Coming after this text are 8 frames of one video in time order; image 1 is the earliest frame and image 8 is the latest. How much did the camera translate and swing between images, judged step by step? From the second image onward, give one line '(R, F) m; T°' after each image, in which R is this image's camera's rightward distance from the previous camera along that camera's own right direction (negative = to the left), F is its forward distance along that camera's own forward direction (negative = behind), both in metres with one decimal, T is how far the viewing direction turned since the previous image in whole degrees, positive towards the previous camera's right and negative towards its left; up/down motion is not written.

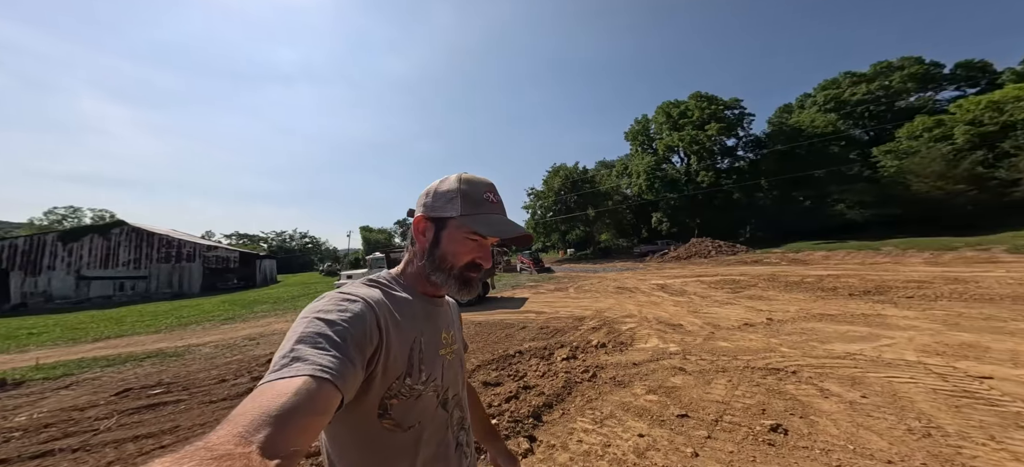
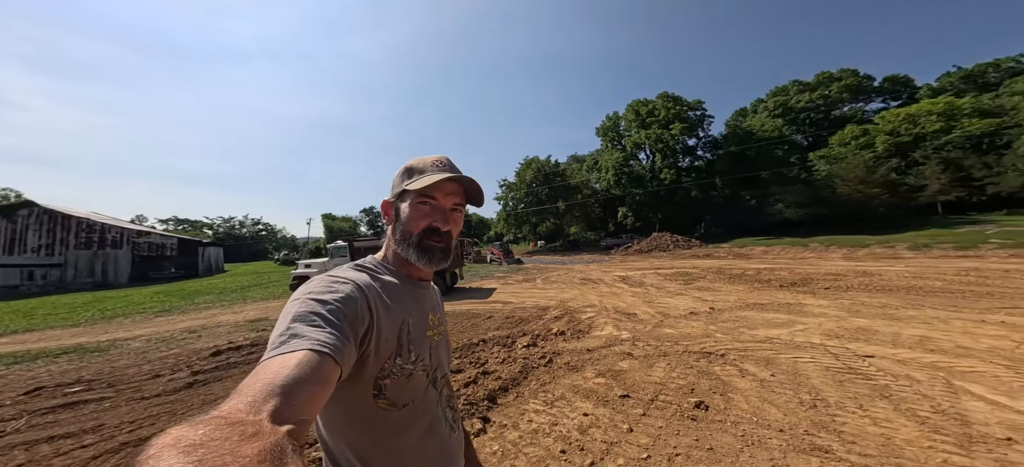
(+0.7, -0.2) m; +5°
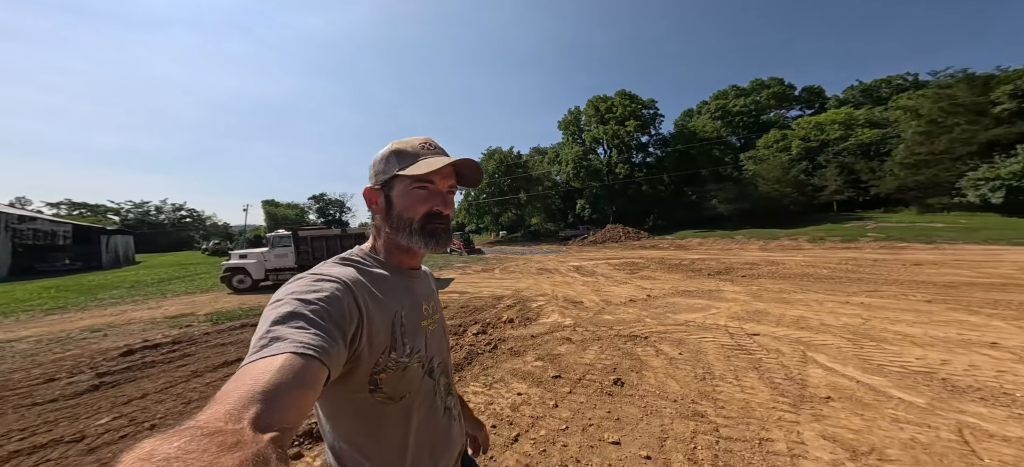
(+0.9, -0.3) m; +7°
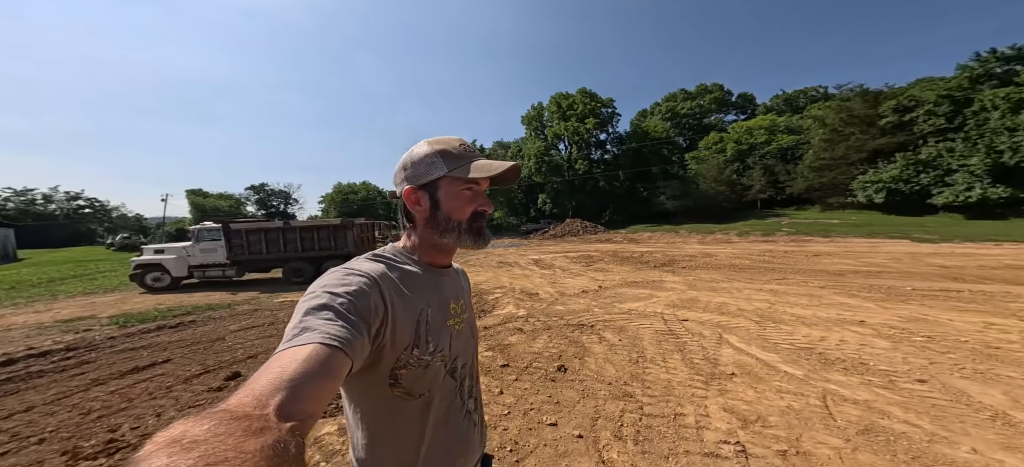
(+0.5, -0.1) m; +7°
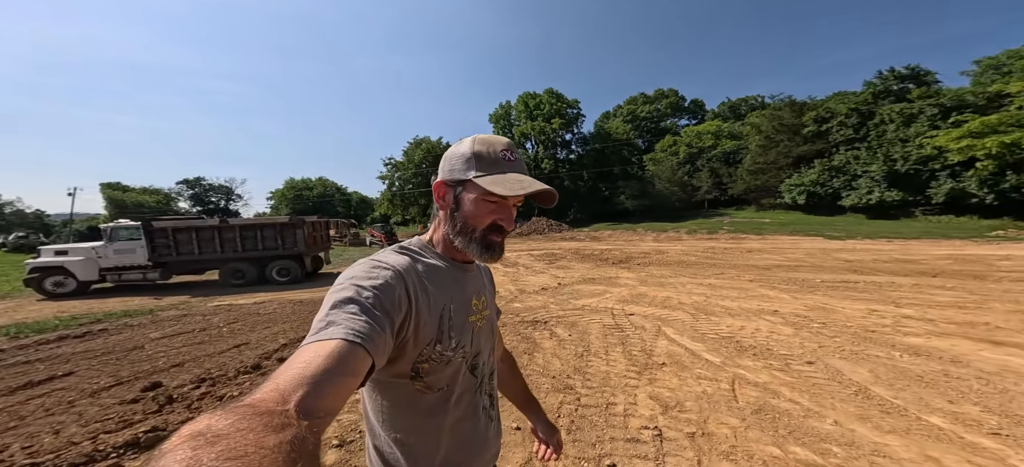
(+0.5, -0.1) m; +6°
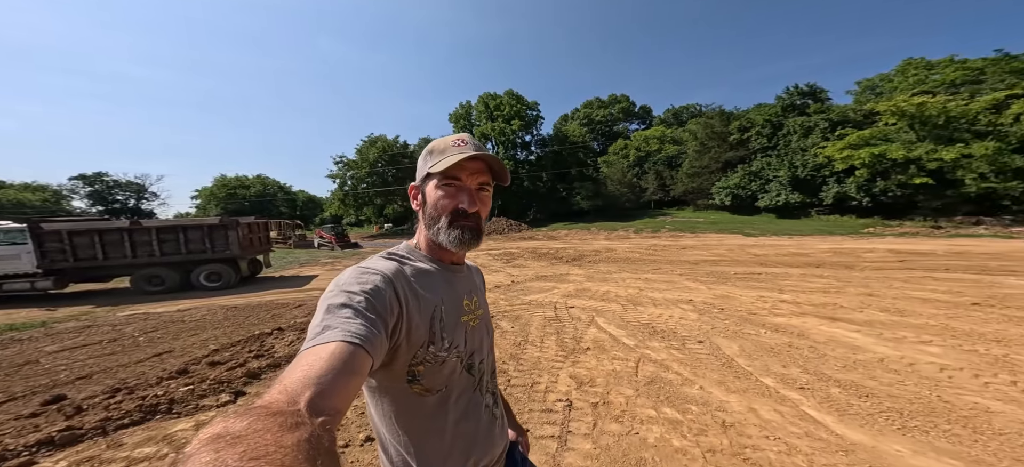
(+0.5, -0.4) m; +7°
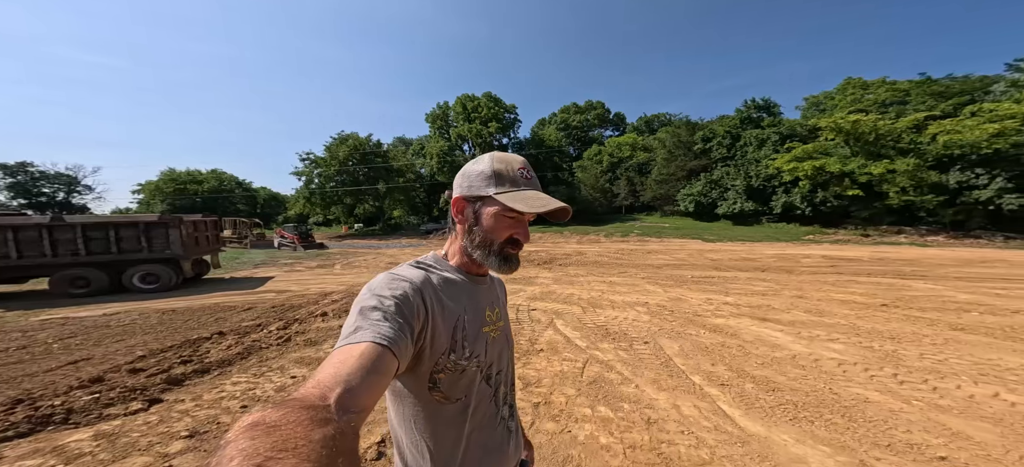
(+0.4, -0.1) m; +4°
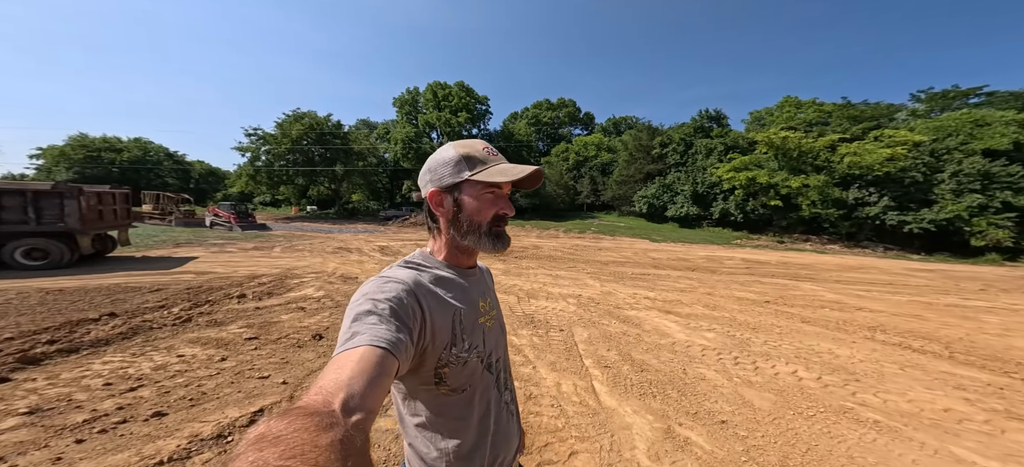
(+0.7, -0.2) m; +6°
